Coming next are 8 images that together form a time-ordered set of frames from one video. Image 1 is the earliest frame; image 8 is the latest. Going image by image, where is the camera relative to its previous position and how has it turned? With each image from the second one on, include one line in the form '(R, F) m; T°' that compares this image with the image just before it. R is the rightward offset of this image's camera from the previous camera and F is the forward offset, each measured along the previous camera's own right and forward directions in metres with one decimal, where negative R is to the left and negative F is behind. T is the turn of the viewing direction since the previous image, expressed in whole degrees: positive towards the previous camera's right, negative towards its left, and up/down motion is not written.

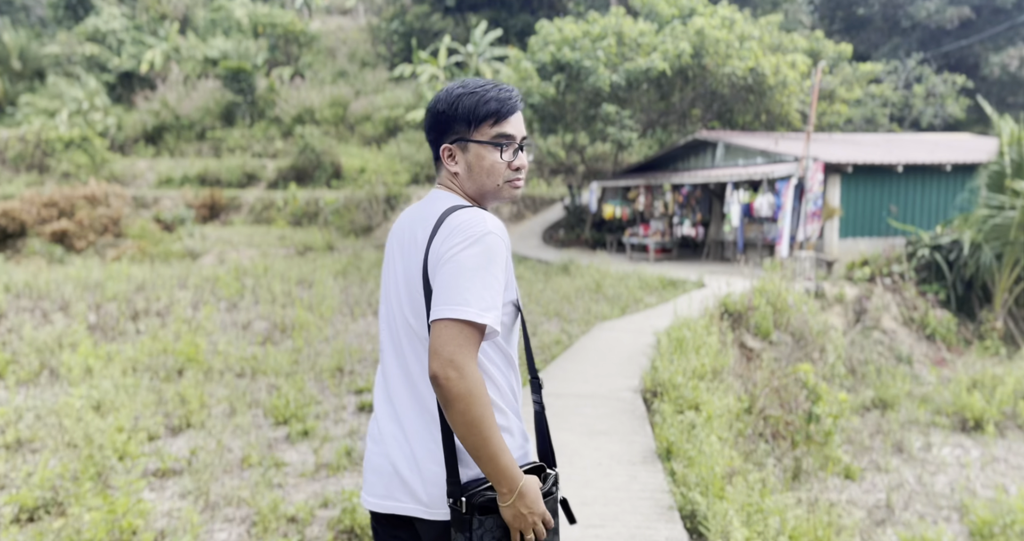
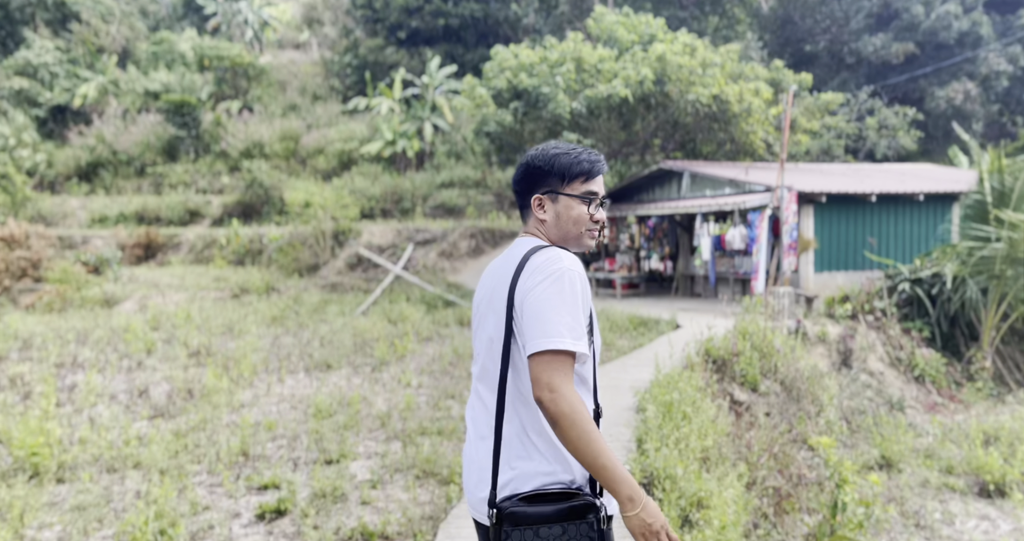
(+0.1, +1.0) m; +3°
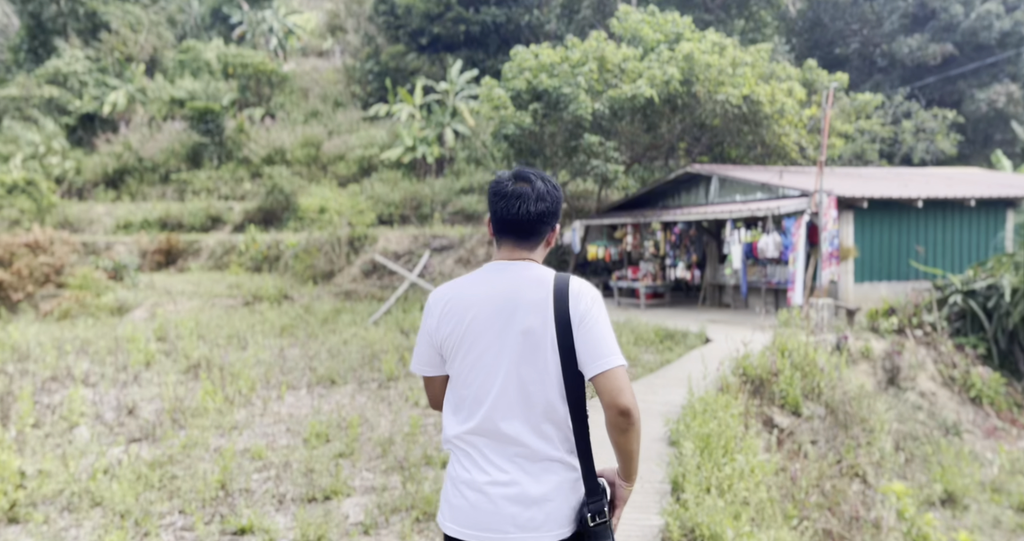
(0.0, +0.6) m; -2°
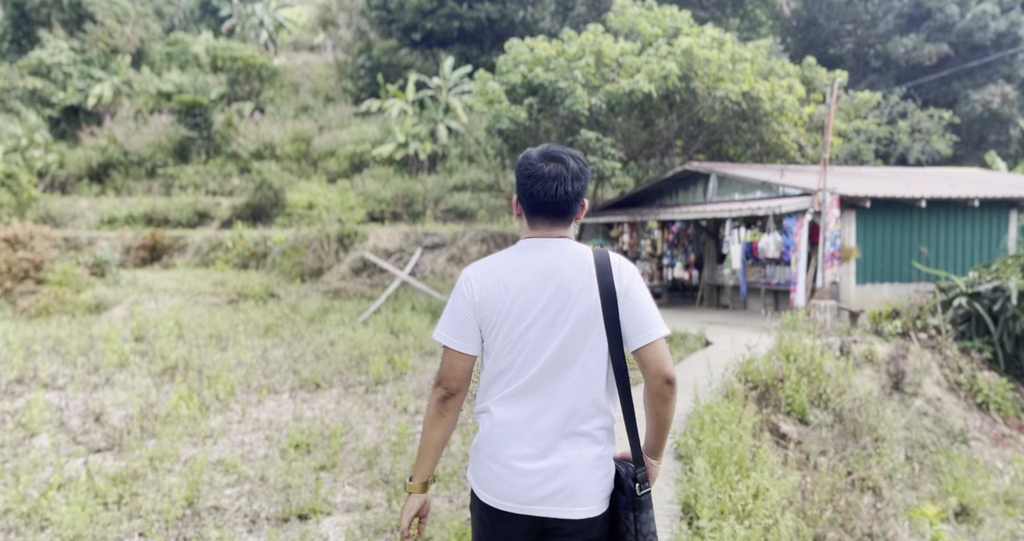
(0.0, +0.3) m; +1°
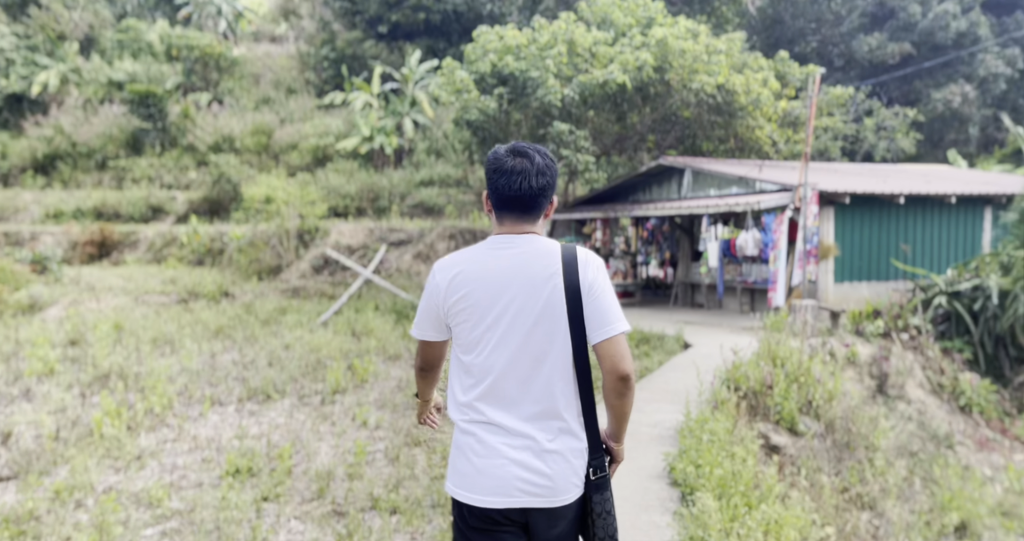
(0.0, +0.5) m; +3°
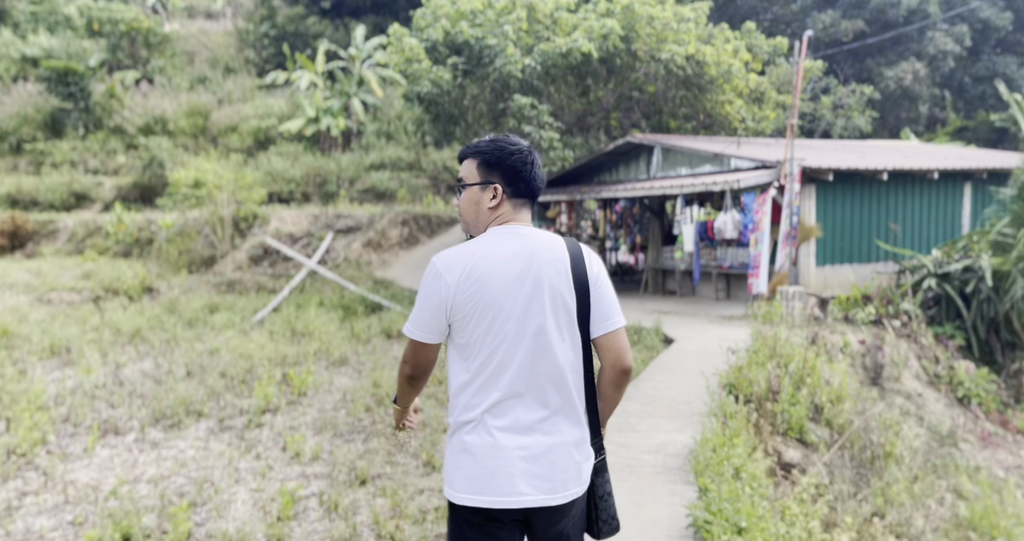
(-0.1, +1.0) m; +3°
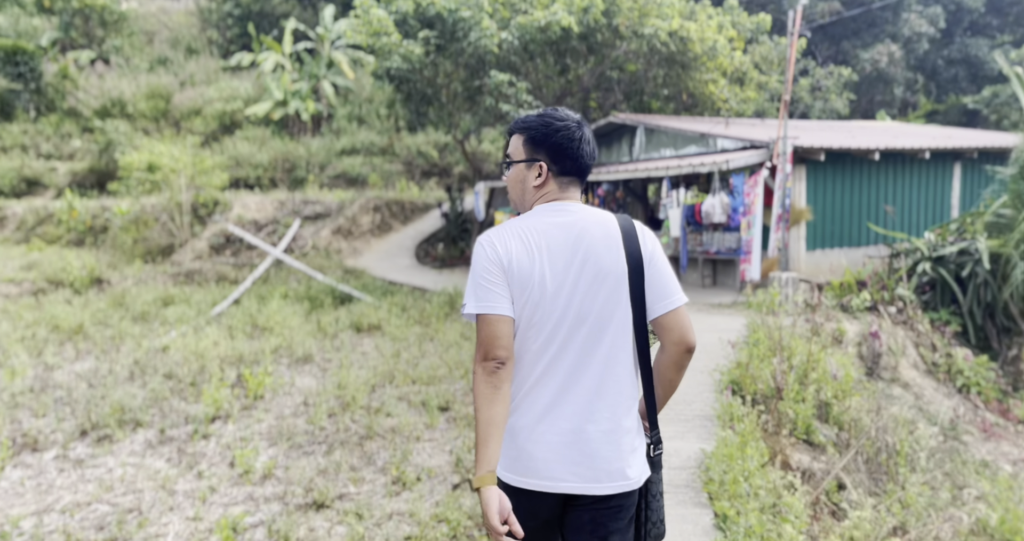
(0.0, +0.5) m; +2°
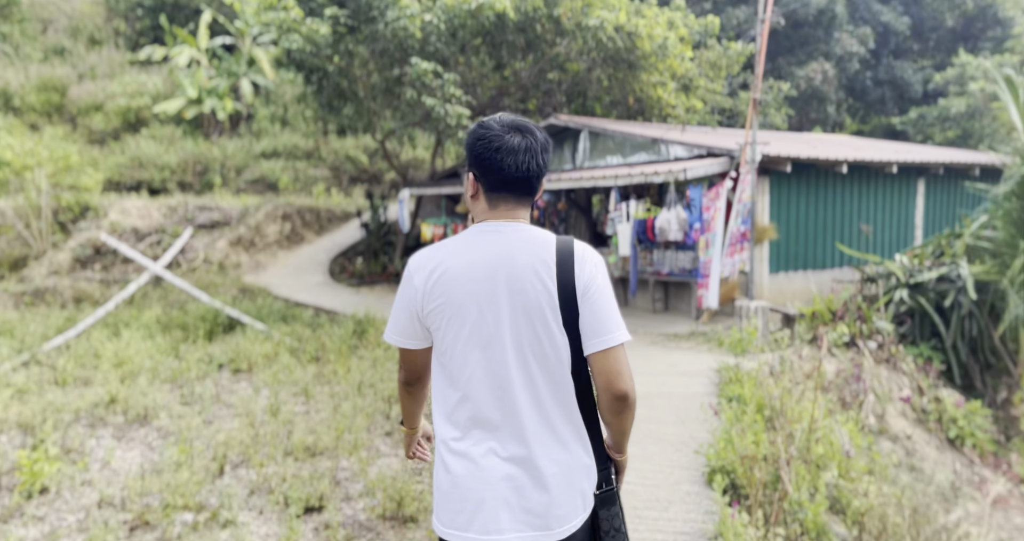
(+0.2, +1.4) m; +5°
